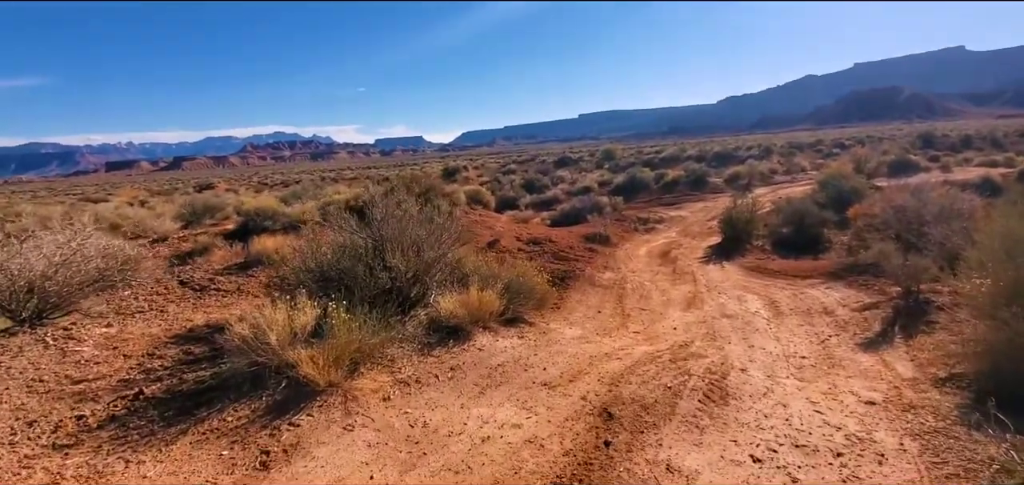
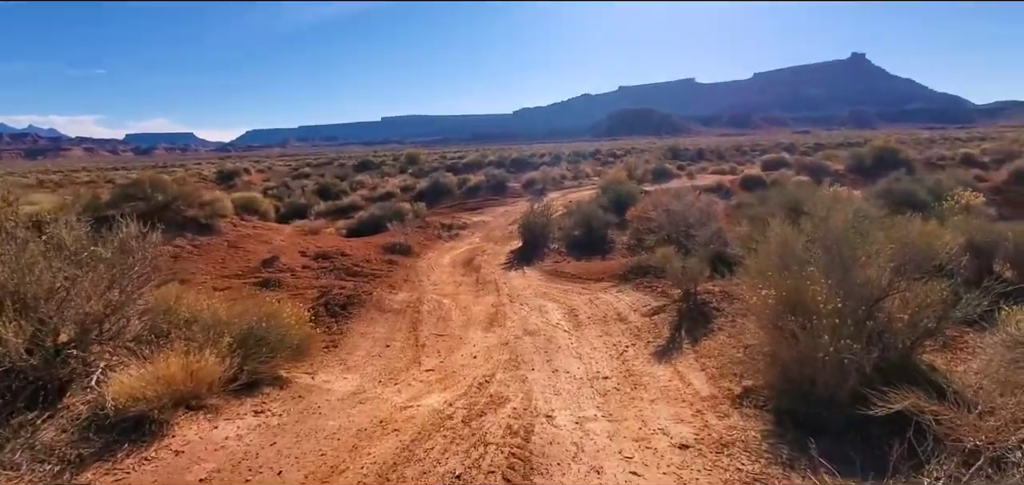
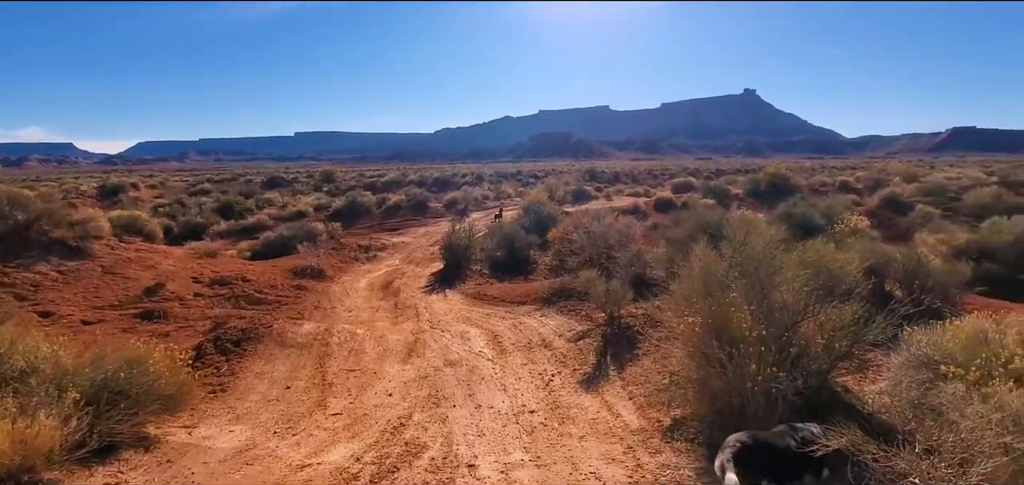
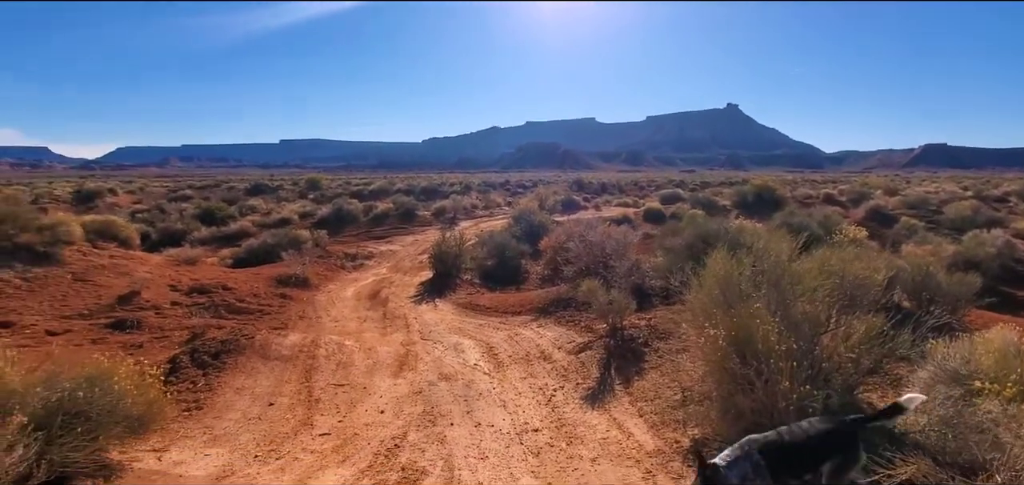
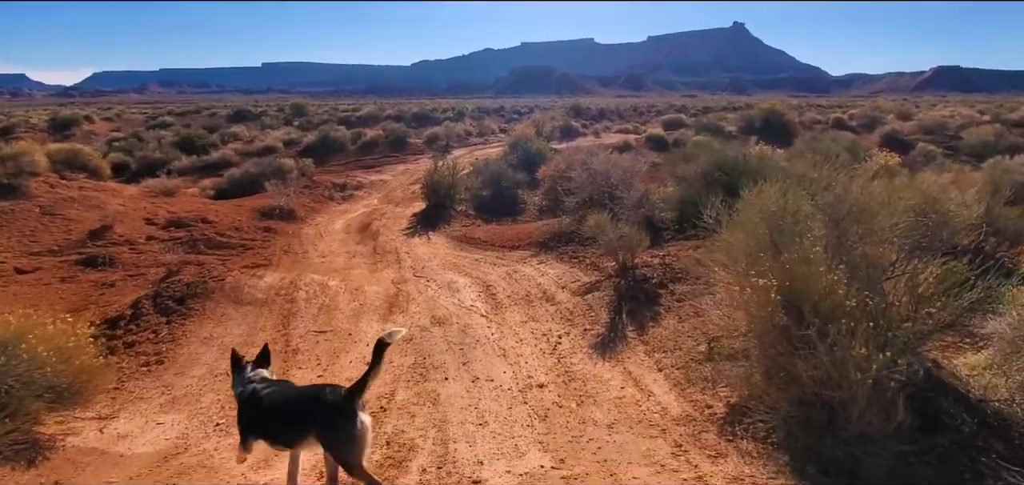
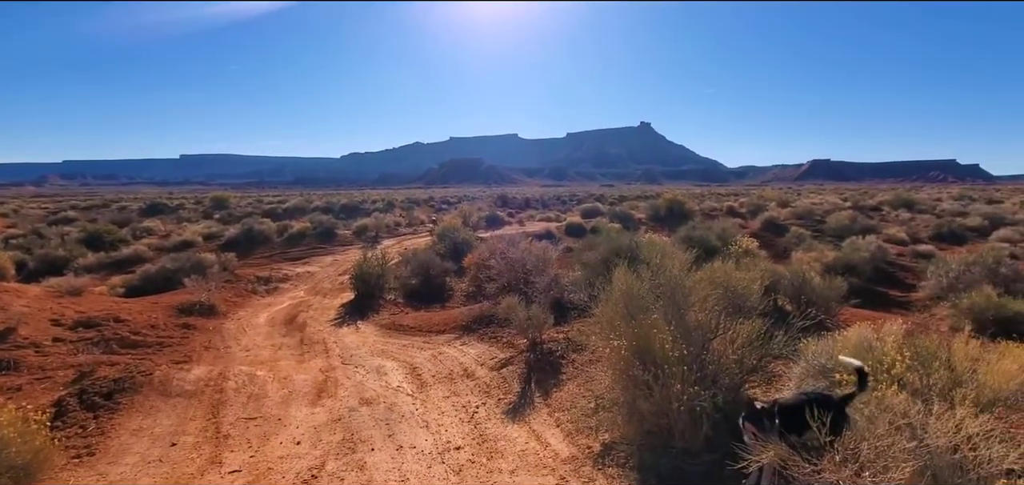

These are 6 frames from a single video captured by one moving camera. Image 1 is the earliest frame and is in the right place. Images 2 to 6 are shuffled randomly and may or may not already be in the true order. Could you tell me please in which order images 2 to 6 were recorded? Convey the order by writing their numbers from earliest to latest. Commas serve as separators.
2, 3, 6, 4, 5
